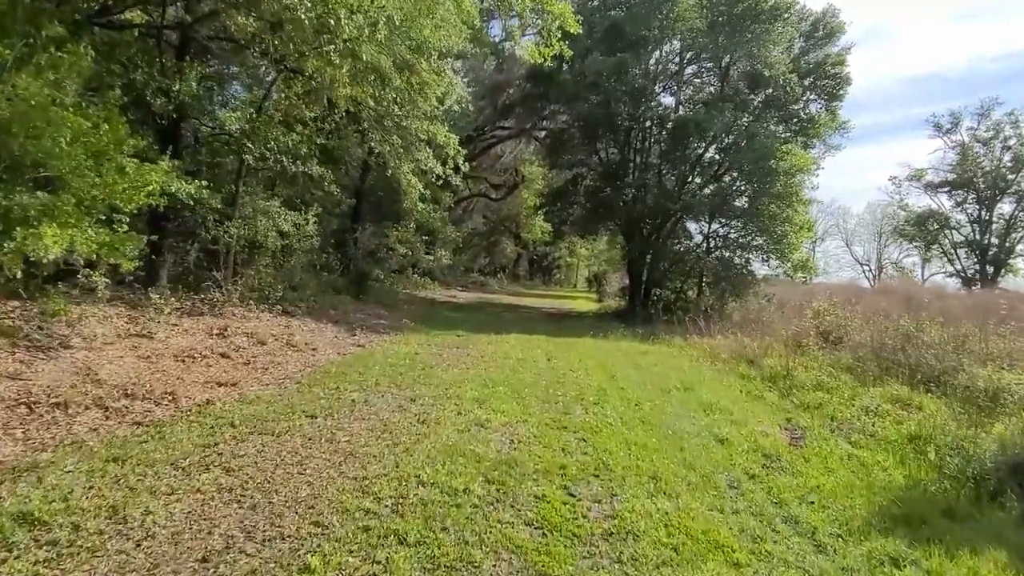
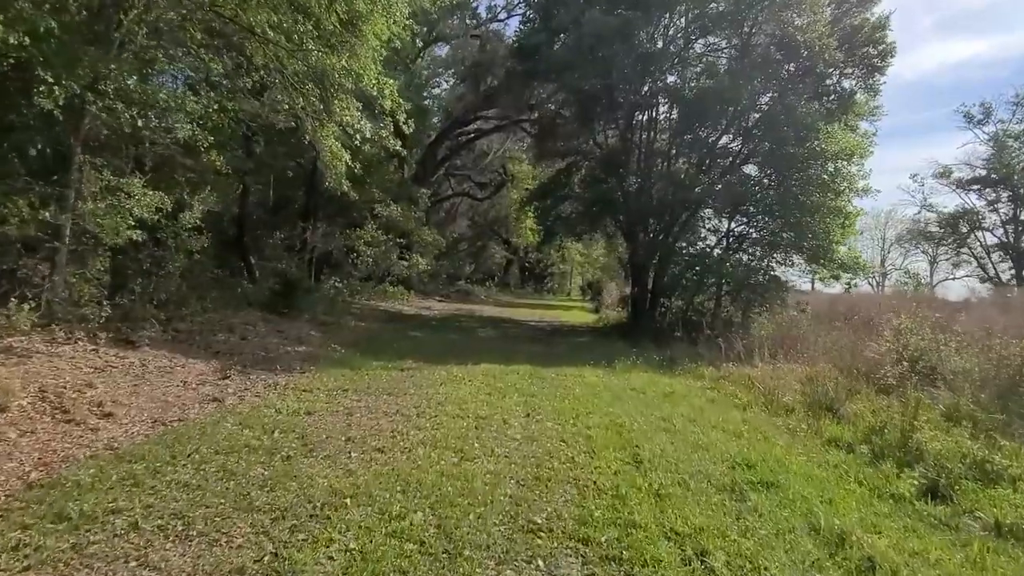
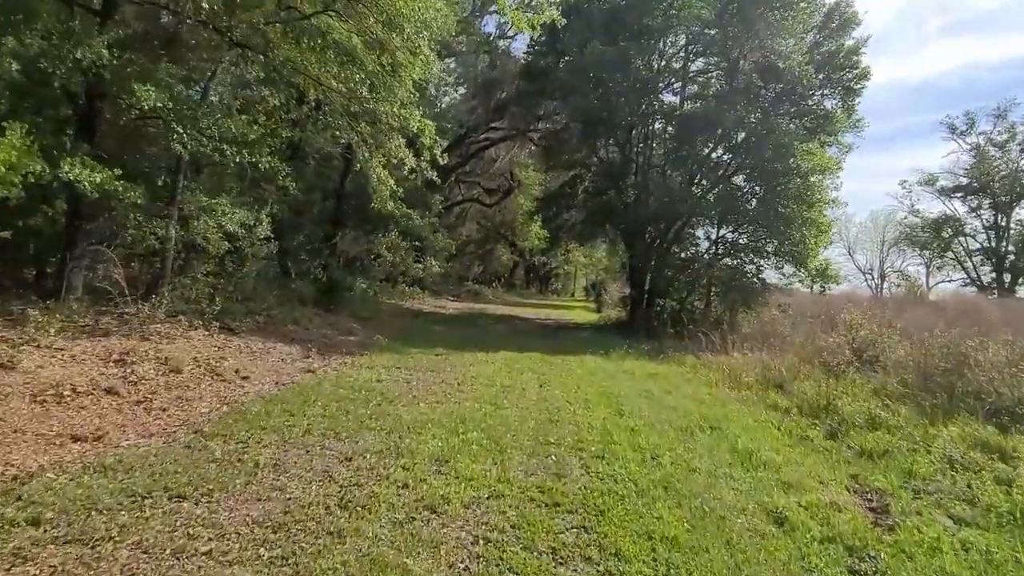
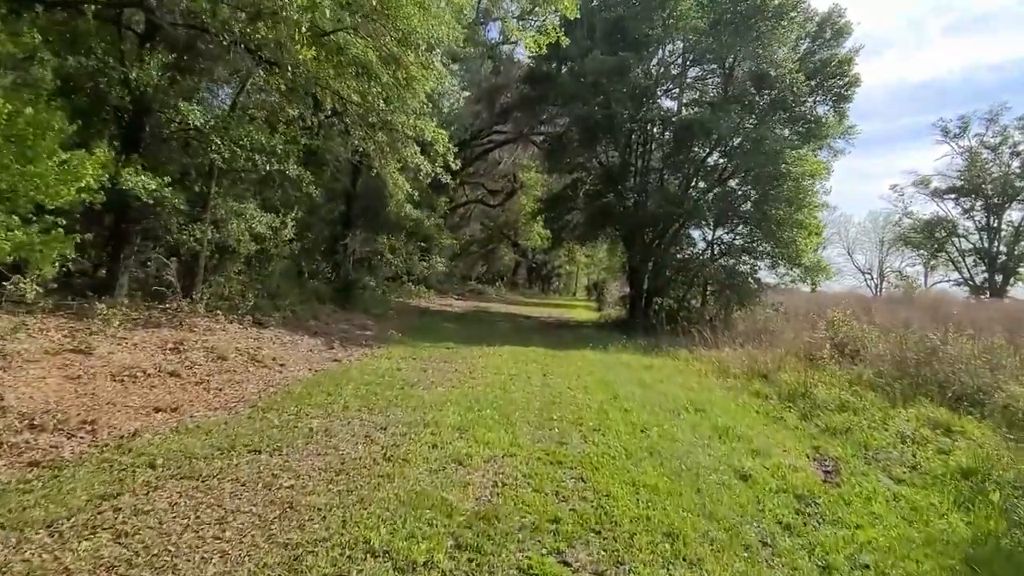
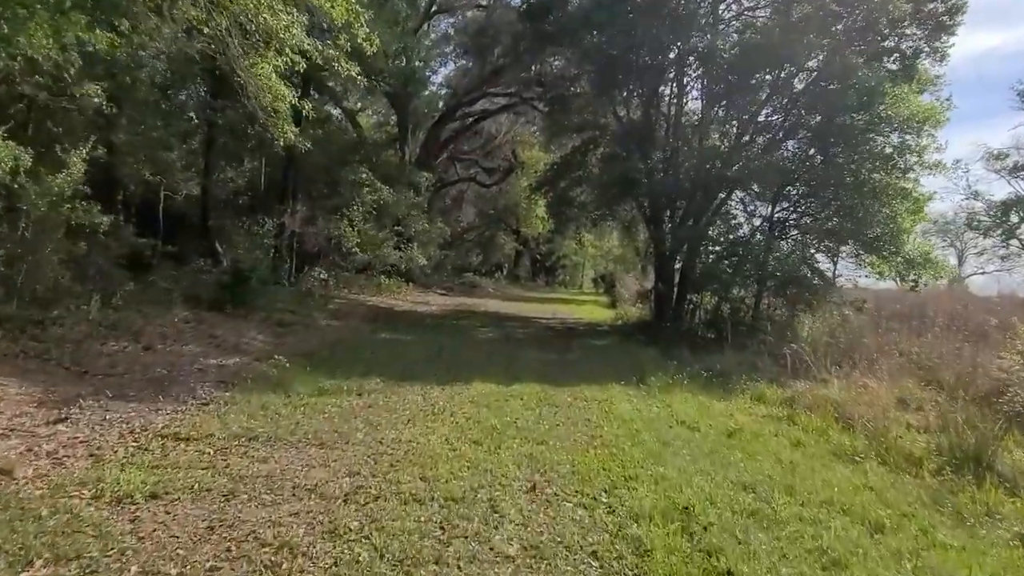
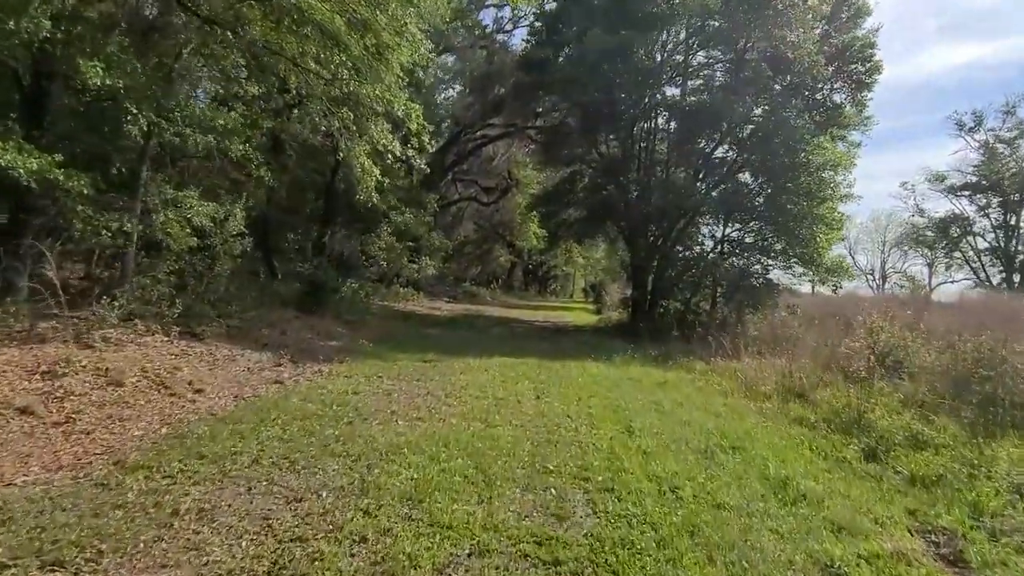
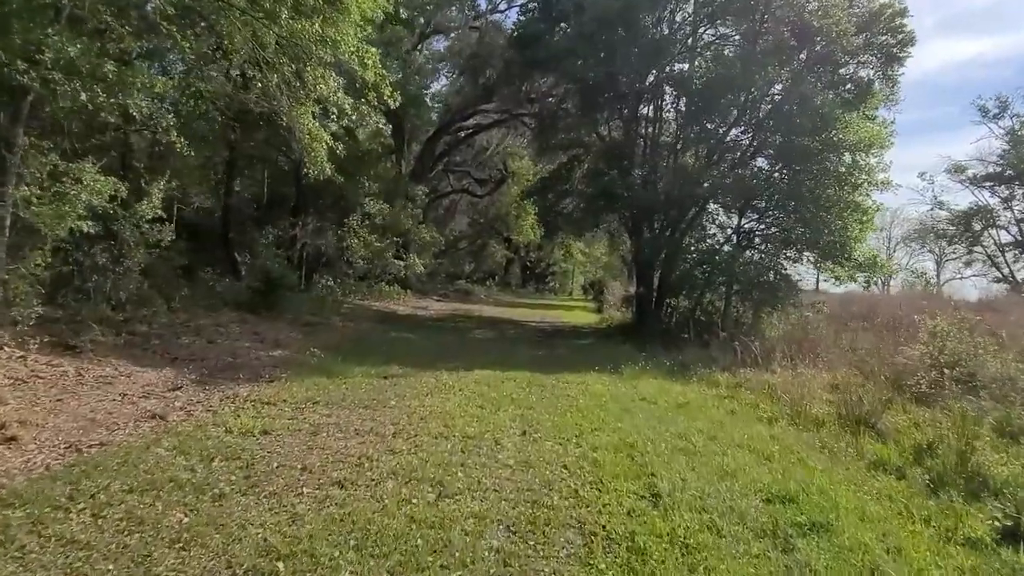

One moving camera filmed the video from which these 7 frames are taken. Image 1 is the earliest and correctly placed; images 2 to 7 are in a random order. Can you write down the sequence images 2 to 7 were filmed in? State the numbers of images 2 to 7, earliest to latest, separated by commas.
4, 3, 6, 2, 7, 5
